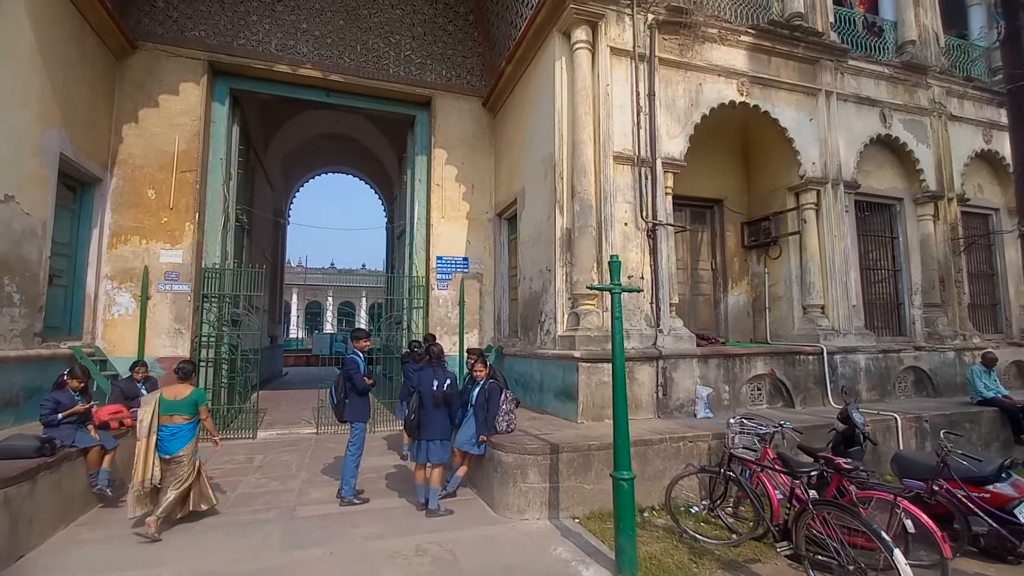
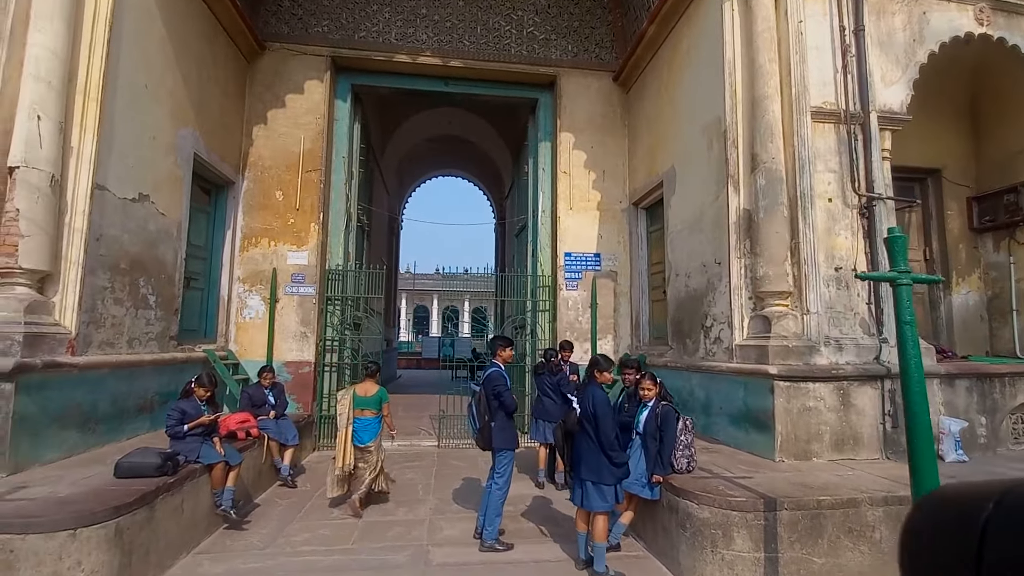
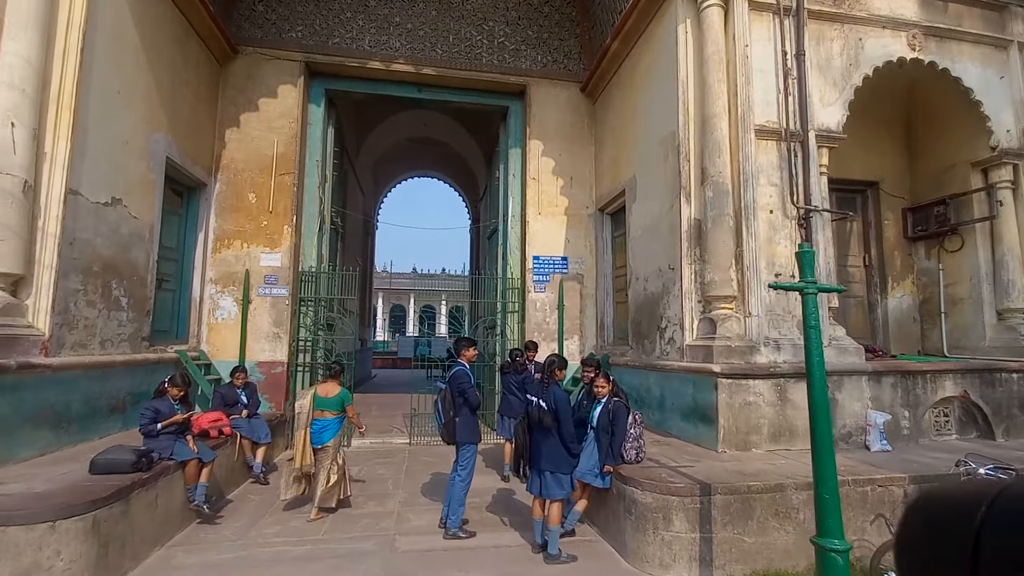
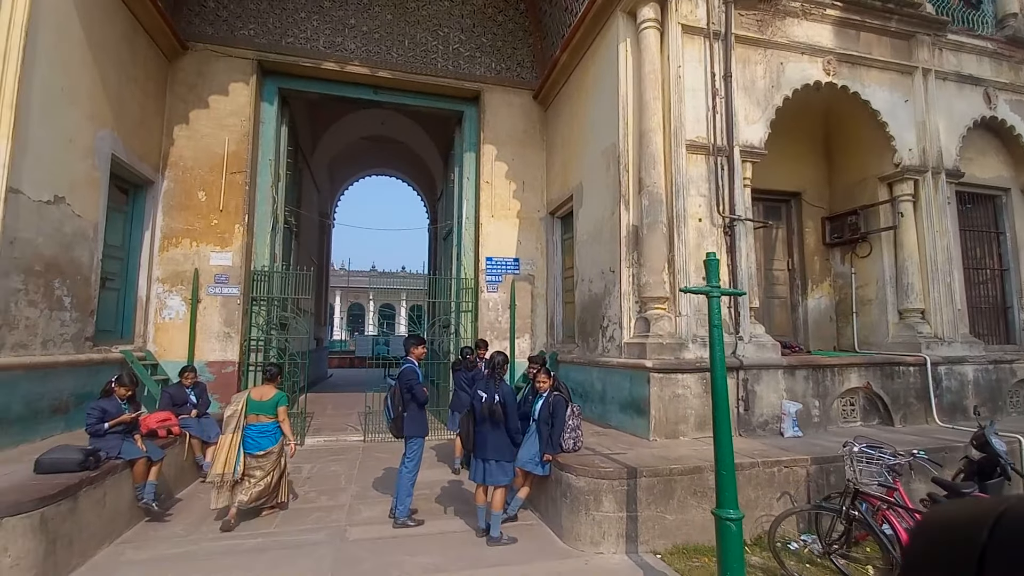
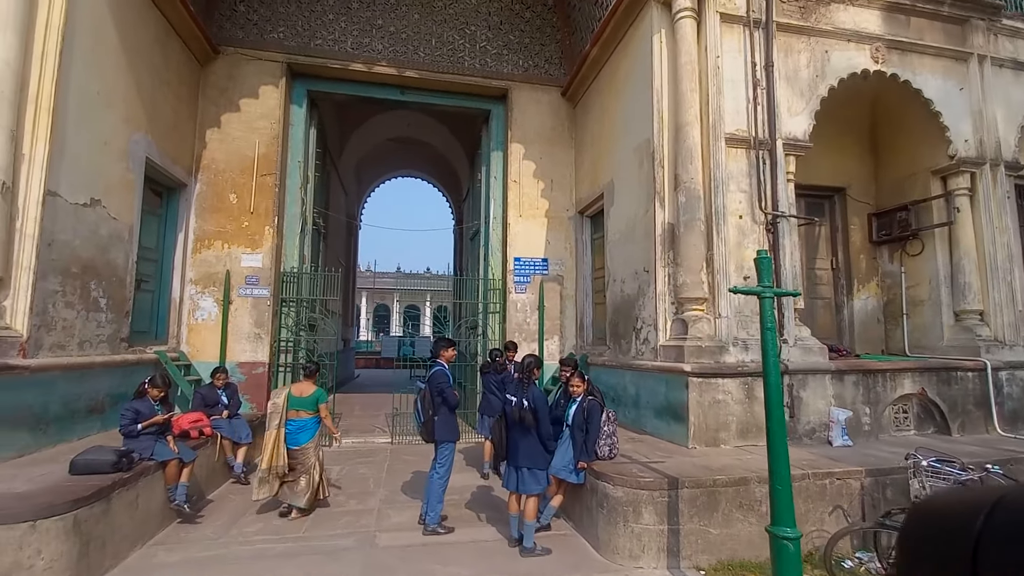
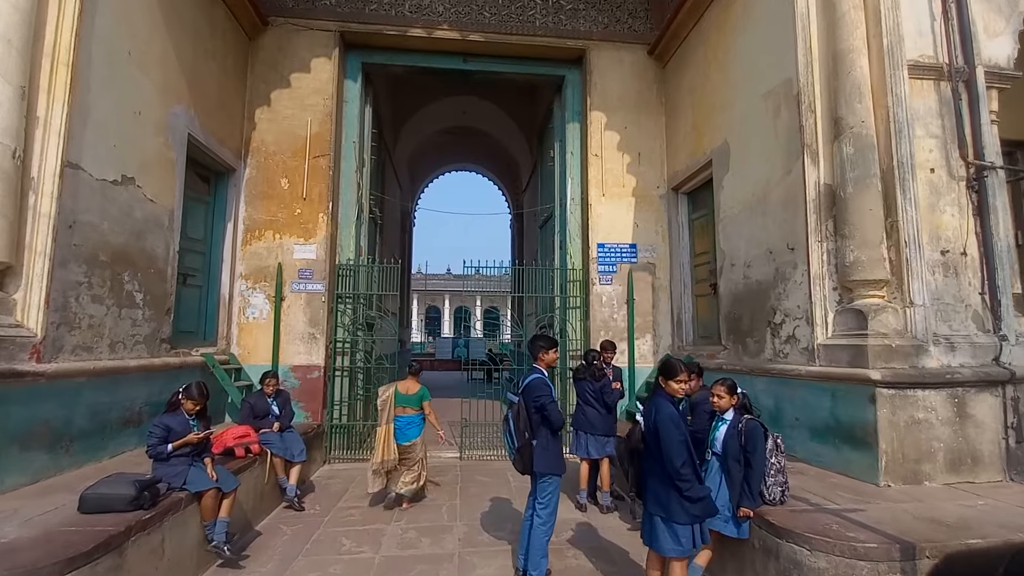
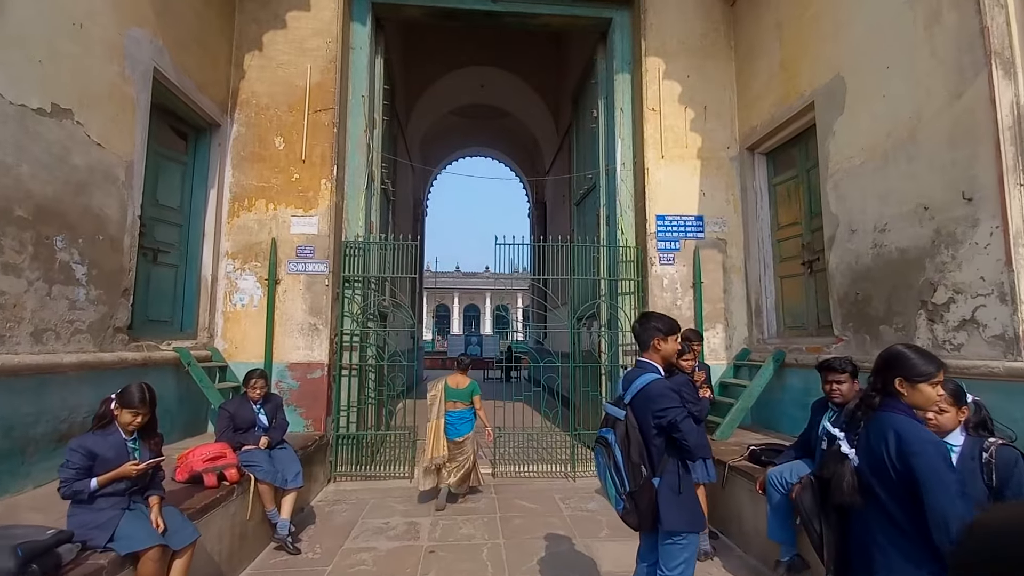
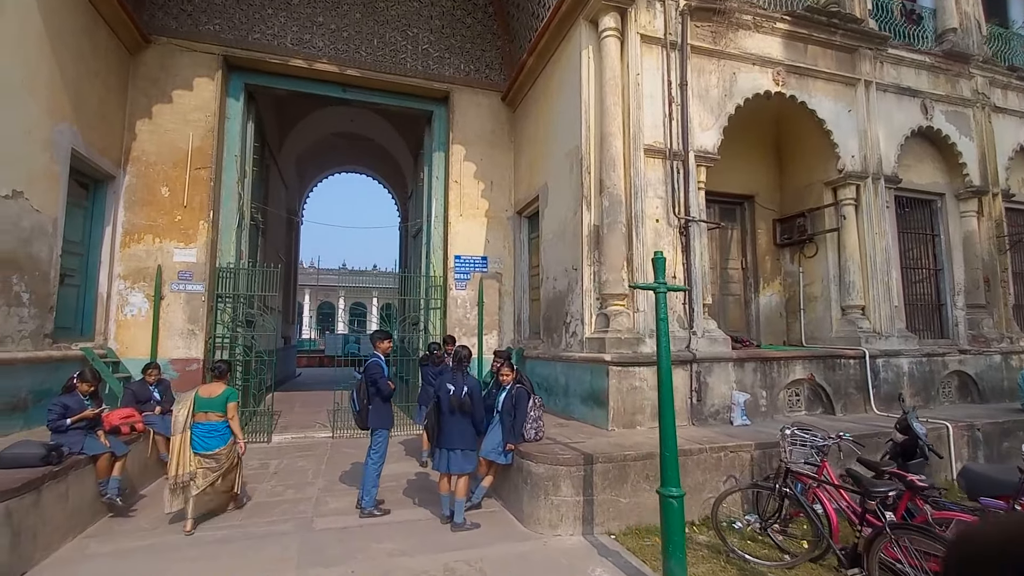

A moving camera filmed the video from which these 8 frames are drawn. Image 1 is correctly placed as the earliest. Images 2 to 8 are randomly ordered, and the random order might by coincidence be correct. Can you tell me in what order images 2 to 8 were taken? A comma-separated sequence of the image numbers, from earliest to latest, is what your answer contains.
8, 4, 5, 3, 2, 6, 7
